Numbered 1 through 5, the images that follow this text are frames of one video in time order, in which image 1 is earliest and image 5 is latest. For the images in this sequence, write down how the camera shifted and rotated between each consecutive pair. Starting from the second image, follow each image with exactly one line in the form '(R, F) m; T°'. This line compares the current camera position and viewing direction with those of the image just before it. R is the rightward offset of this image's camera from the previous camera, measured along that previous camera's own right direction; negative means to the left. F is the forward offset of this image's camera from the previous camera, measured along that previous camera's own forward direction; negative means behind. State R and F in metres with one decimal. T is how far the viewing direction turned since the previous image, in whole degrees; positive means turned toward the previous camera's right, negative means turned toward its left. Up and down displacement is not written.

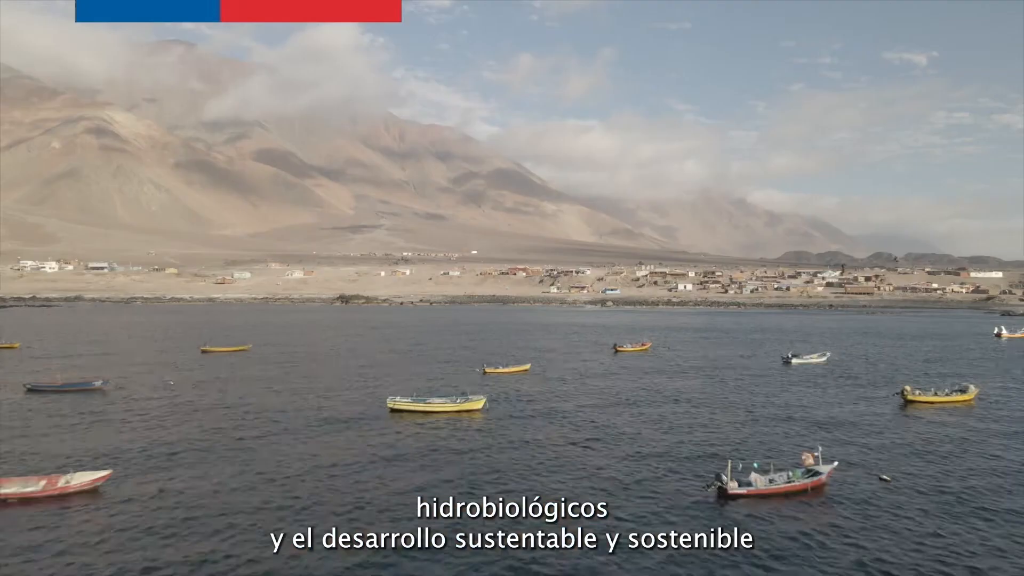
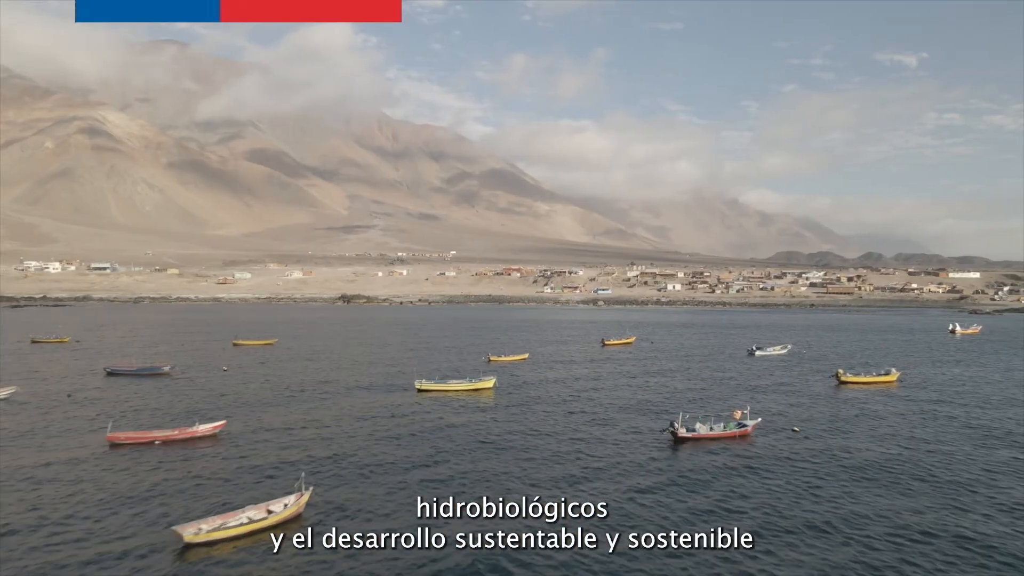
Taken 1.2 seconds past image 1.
(-0.5, -5.8) m; +1°
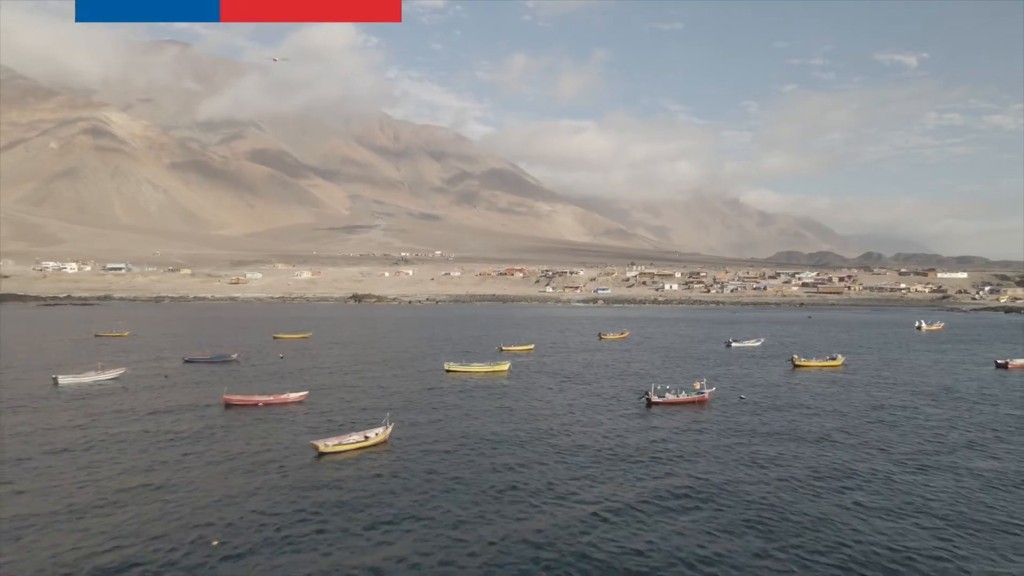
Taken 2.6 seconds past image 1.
(-0.8, -7.1) m; 0°
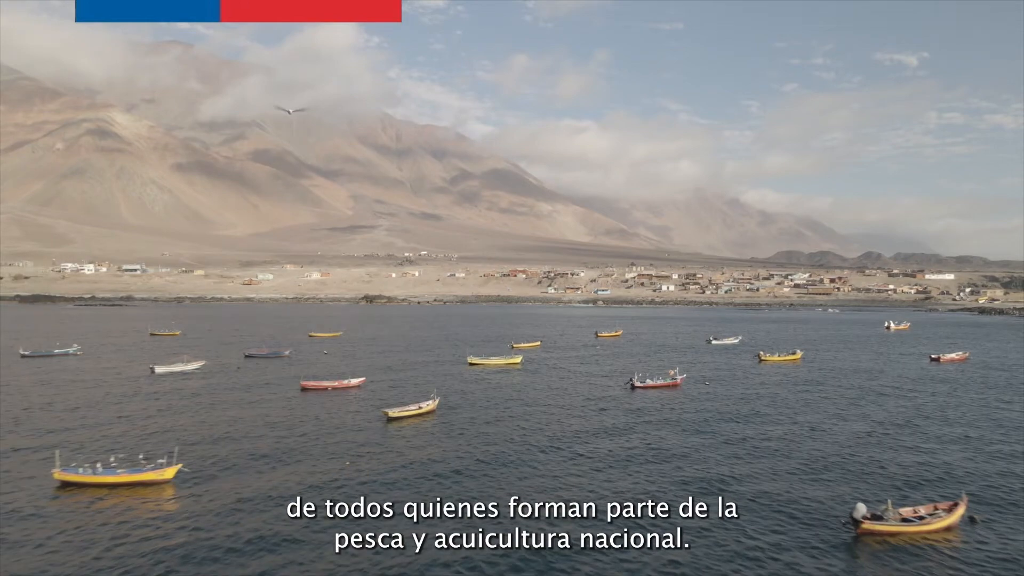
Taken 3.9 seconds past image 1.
(-0.8, -7.9) m; 0°
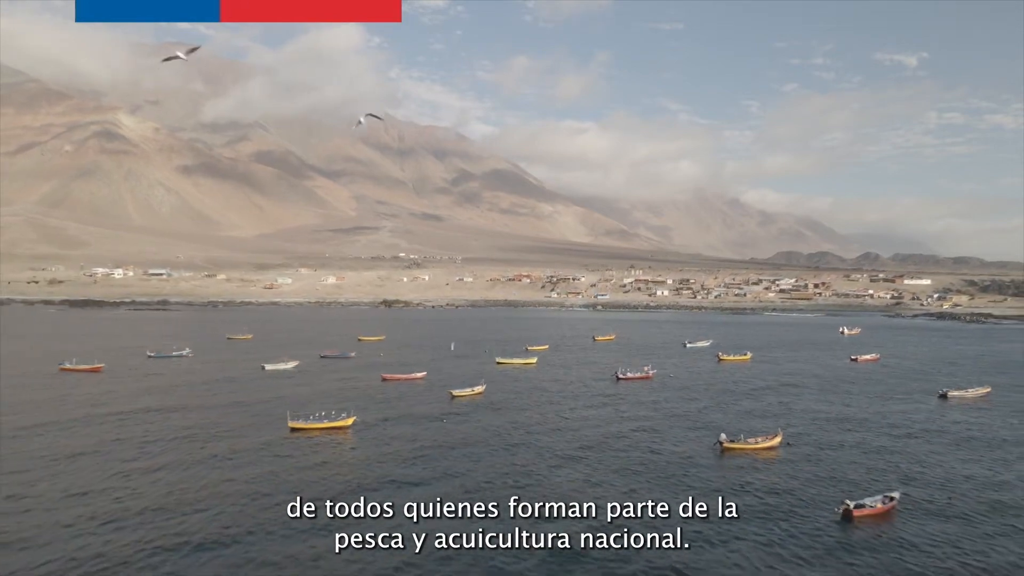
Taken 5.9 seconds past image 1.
(-1.7, -14.7) m; 0°
